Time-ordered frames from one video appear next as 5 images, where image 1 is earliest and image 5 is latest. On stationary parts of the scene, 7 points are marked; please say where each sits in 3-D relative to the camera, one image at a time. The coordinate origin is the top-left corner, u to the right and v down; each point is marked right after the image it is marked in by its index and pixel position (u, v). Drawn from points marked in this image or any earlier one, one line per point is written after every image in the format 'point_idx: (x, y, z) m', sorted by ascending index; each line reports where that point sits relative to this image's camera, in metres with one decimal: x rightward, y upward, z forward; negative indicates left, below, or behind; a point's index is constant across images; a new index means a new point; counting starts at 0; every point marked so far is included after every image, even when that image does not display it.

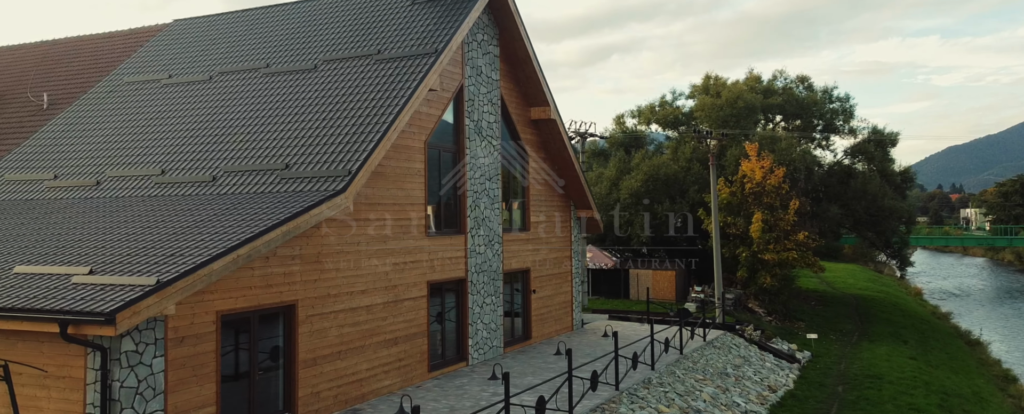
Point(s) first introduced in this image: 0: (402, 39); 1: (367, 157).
0: (-2.2, +3.4, +18.8) m
1: (-2.2, +0.8, +14.4) m
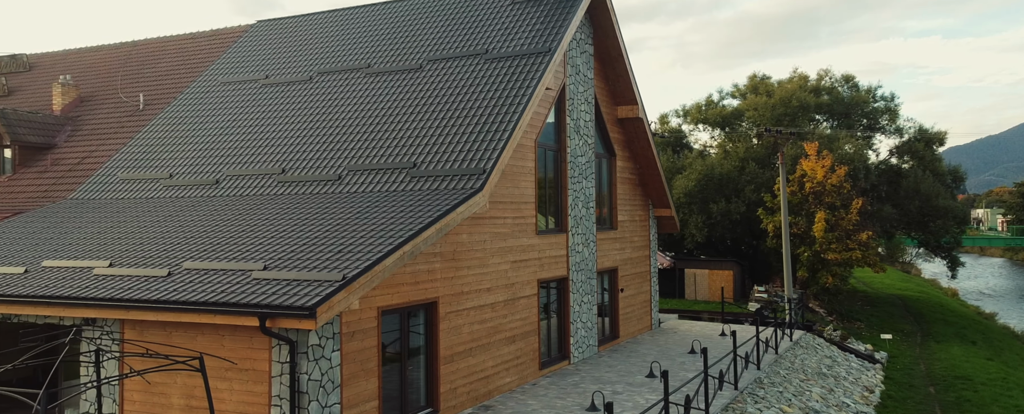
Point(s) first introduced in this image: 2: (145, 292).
0: (0.0, +3.4, +18.9) m
1: (-0.2, +0.8, +14.5) m
2: (-4.1, -1.0, +10.6) m
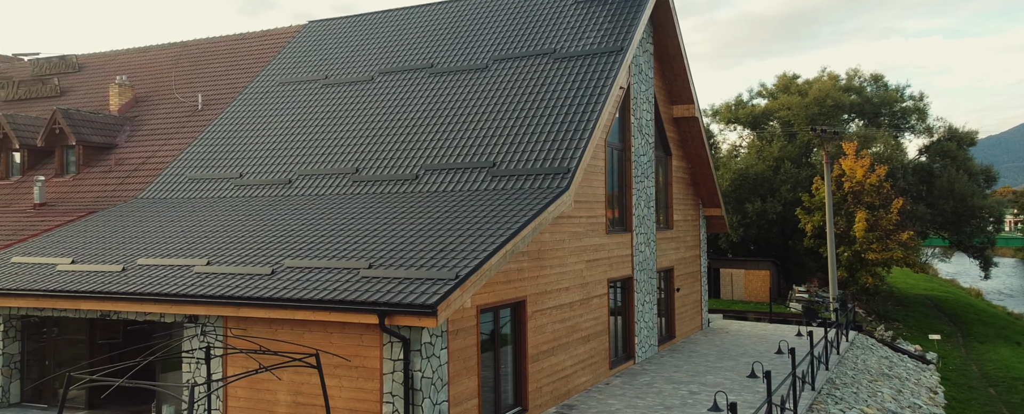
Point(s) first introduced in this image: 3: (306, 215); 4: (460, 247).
0: (+1.3, +3.5, +18.9) m
1: (+1.1, +0.8, +14.5) m
2: (-2.9, -1.0, +10.6) m
3: (-3.3, -0.1, +14.9) m
4: (-0.6, -0.5, +11.0) m
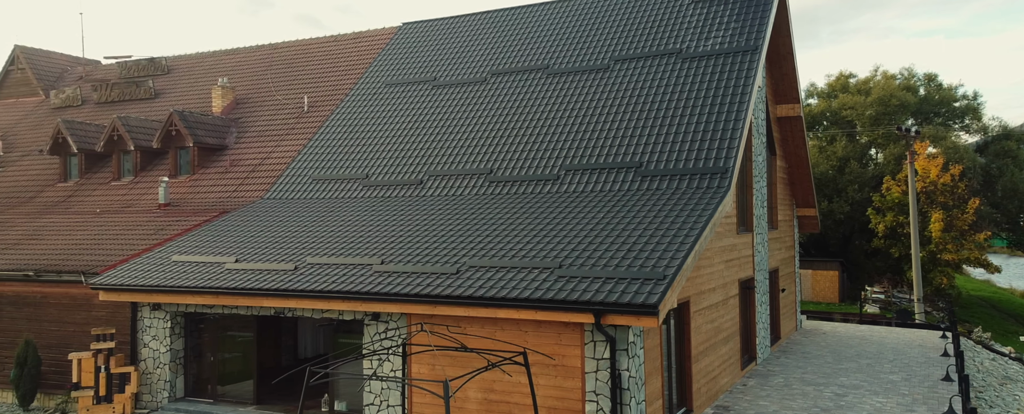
0: (+3.9, +3.5, +18.8) m
1: (+3.4, +0.8, +14.5) m
2: (-0.7, -1.0, +10.8) m
3: (-0.9, -0.1, +15.0) m
4: (+1.6, -0.5, +11.1) m
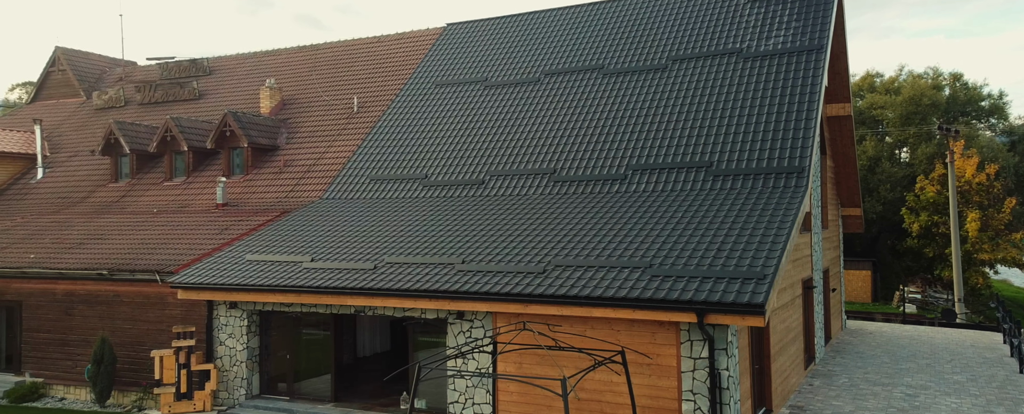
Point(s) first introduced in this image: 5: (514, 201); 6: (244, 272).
0: (+5.1, +3.5, +18.8) m
1: (+4.6, +0.8, +14.4) m
2: (+0.4, -0.9, +10.8) m
3: (+0.2, -0.1, +15.1) m
4: (+2.7, -0.5, +11.1) m
5: (0.0, +0.1, +16.1) m
6: (-4.1, -1.0, +14.0) m
